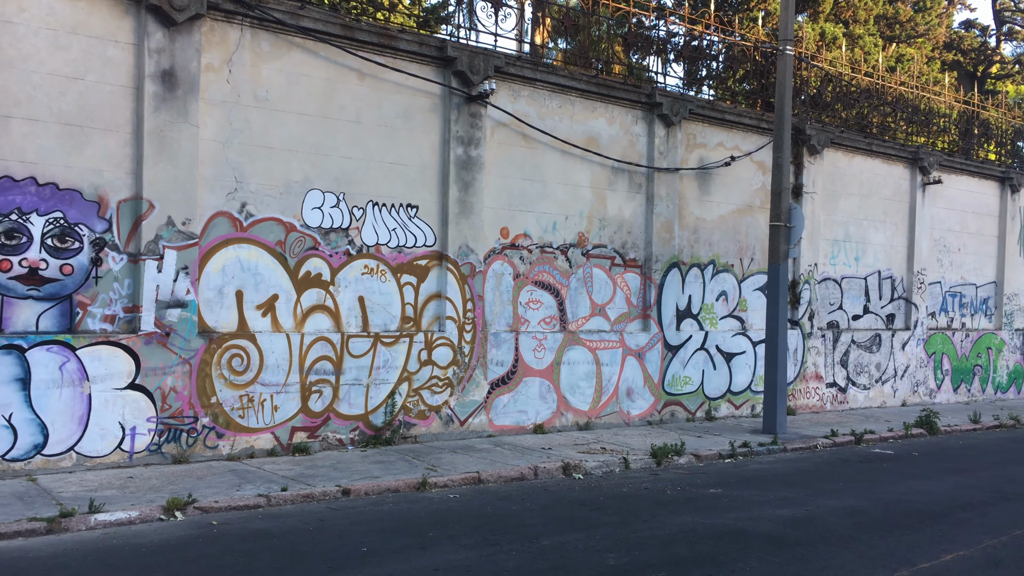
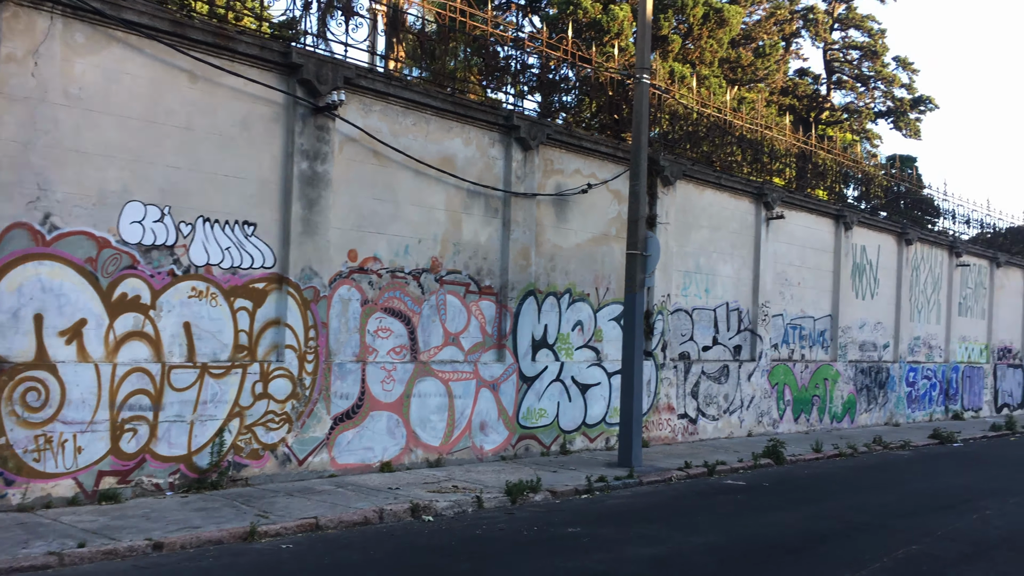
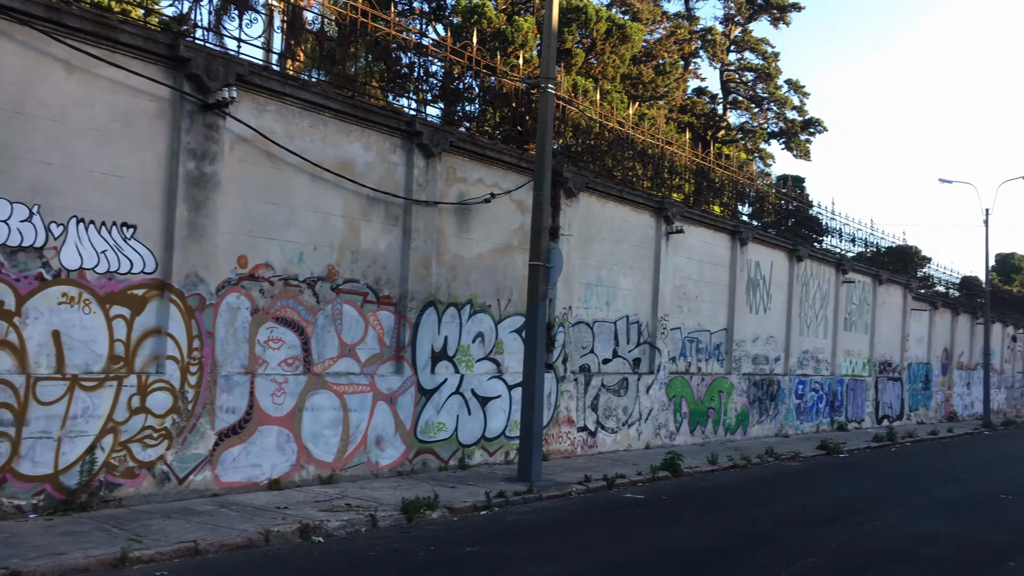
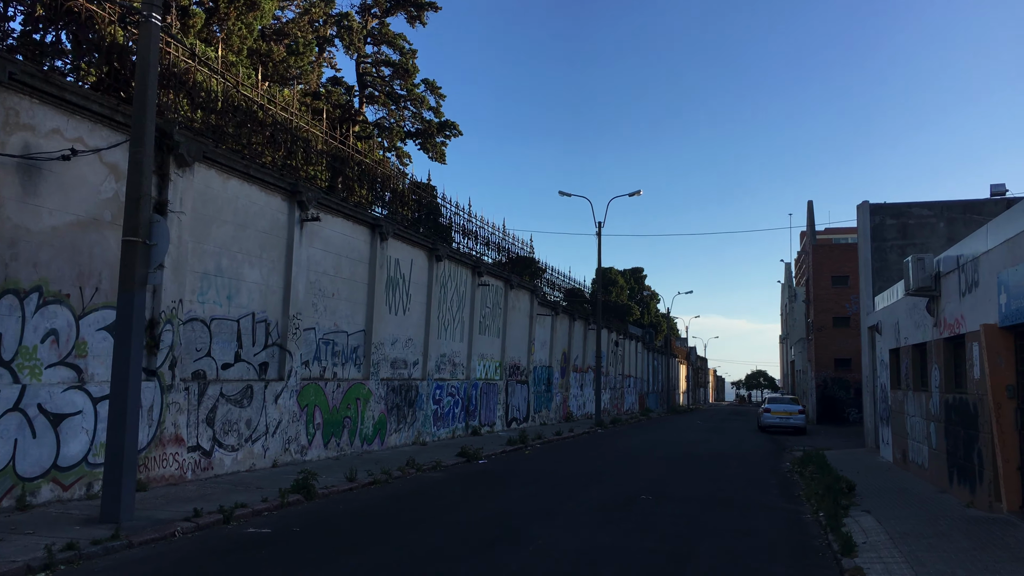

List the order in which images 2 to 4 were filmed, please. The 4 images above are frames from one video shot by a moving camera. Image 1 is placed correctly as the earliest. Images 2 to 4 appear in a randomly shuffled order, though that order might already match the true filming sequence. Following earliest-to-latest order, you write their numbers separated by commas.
2, 3, 4
